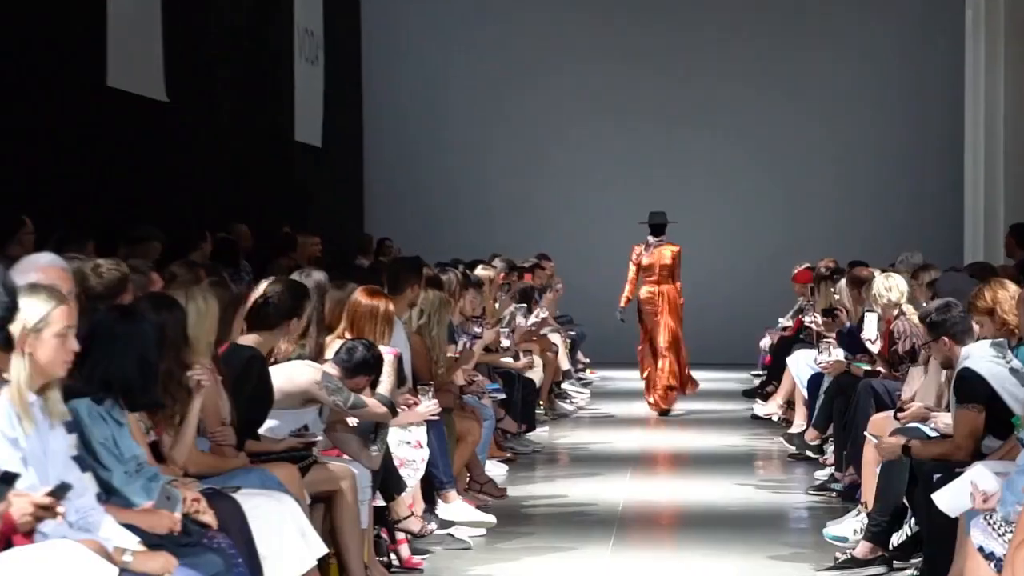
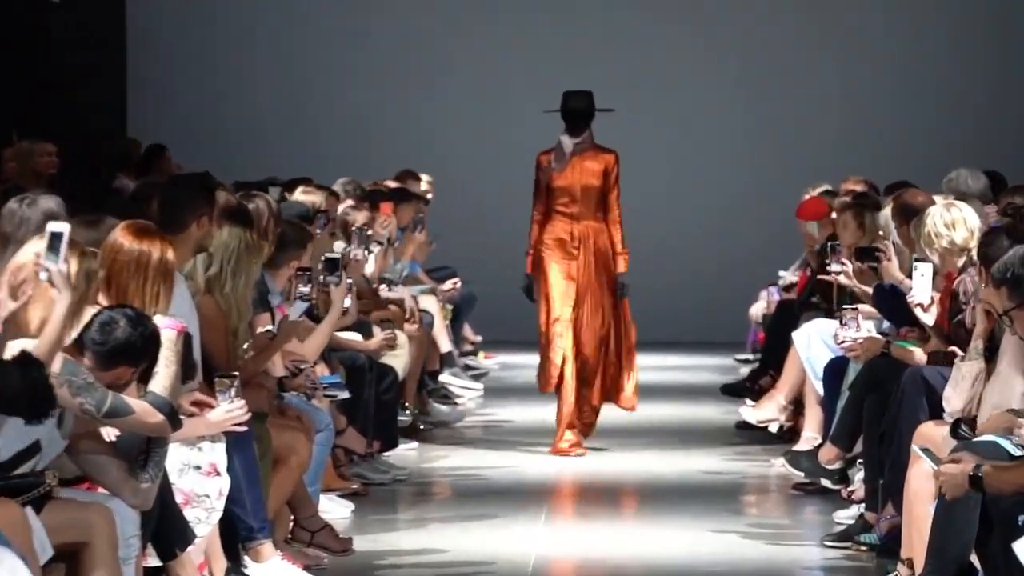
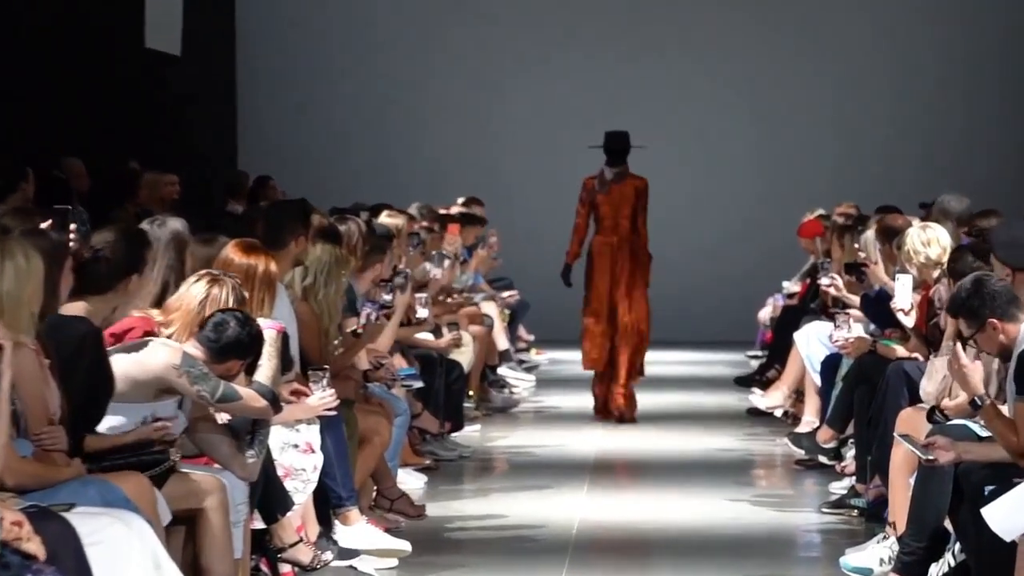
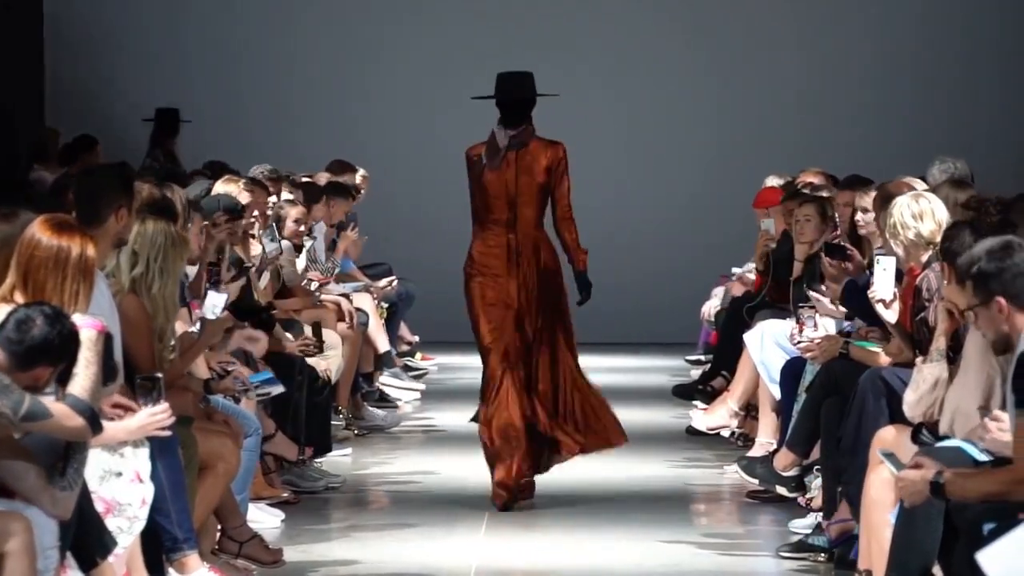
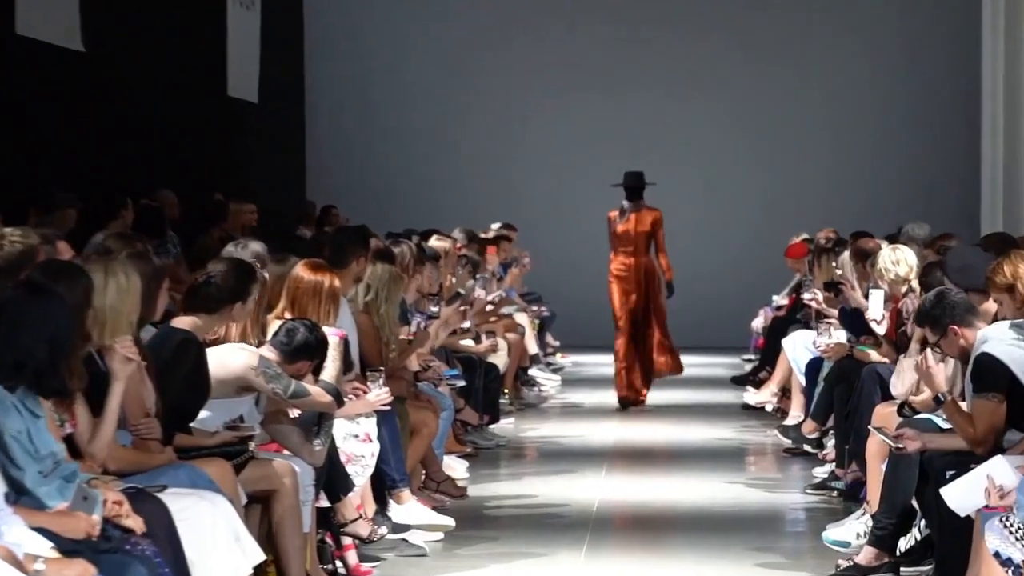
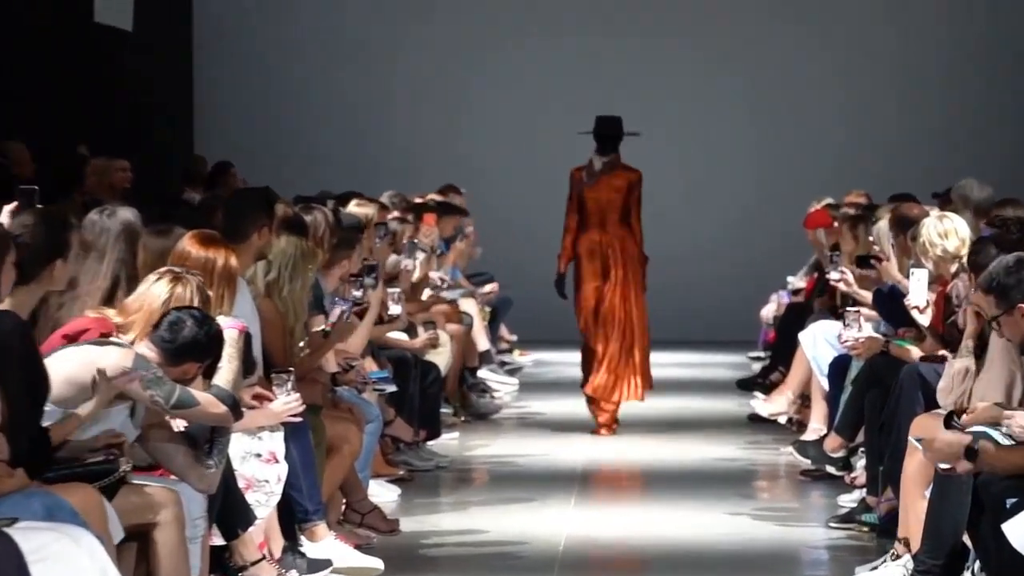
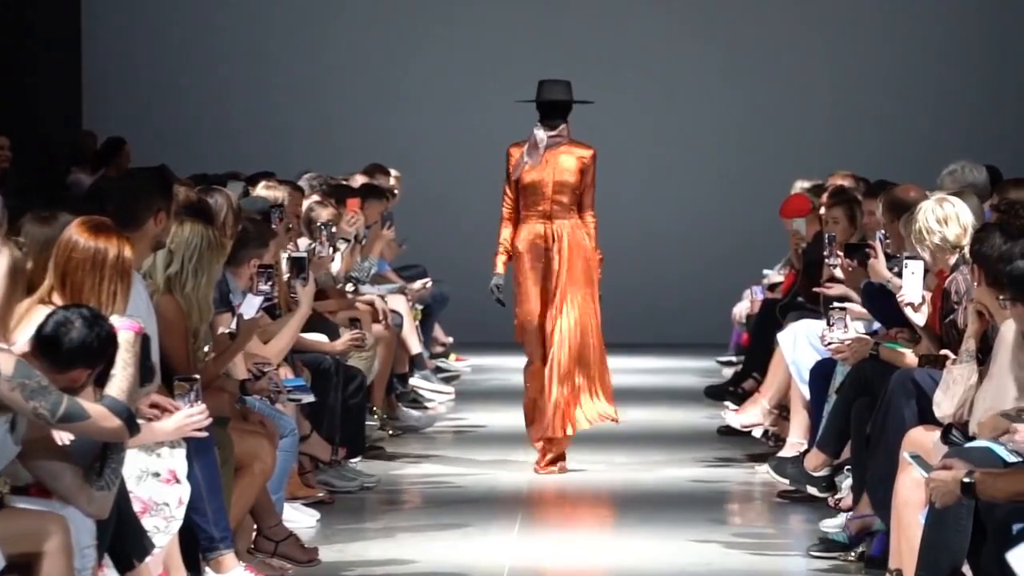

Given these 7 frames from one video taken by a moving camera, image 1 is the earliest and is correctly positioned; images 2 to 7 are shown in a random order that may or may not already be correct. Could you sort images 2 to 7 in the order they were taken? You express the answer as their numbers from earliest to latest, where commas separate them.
5, 3, 6, 2, 7, 4
